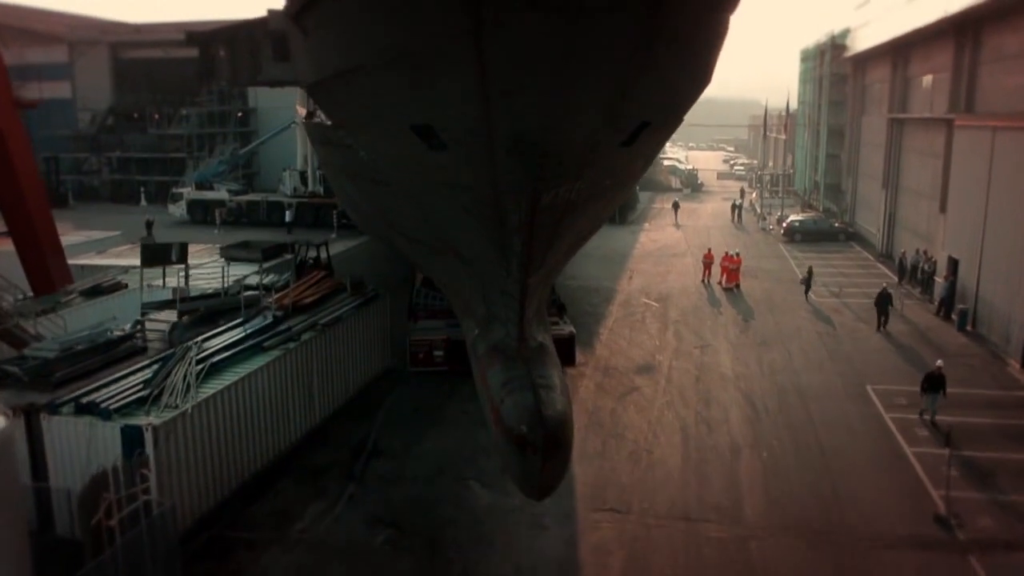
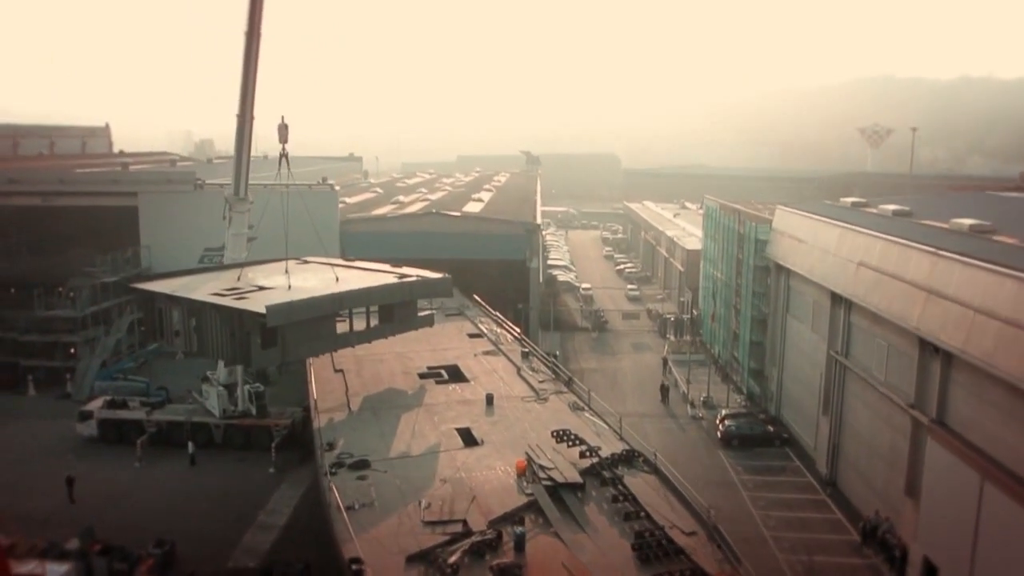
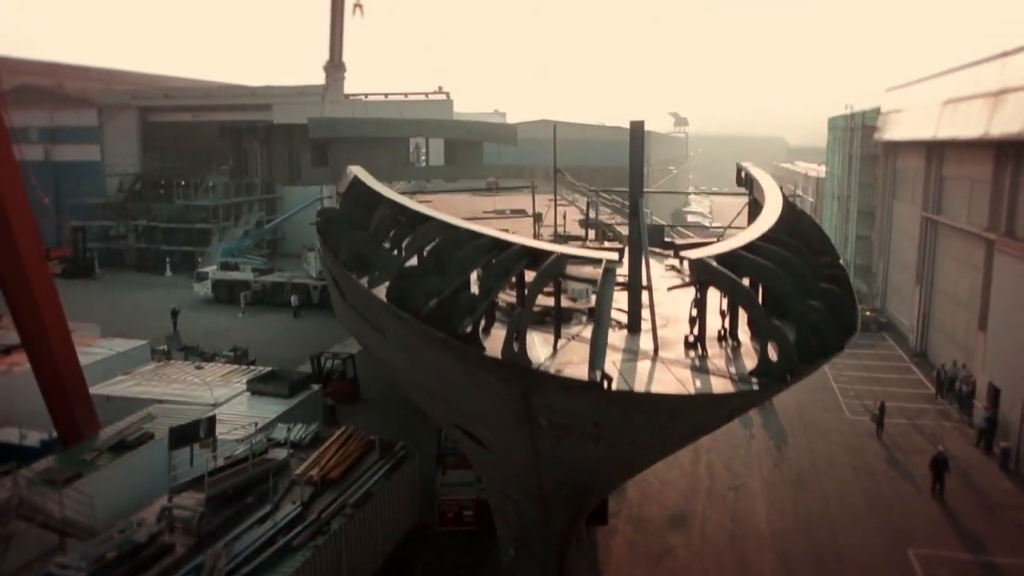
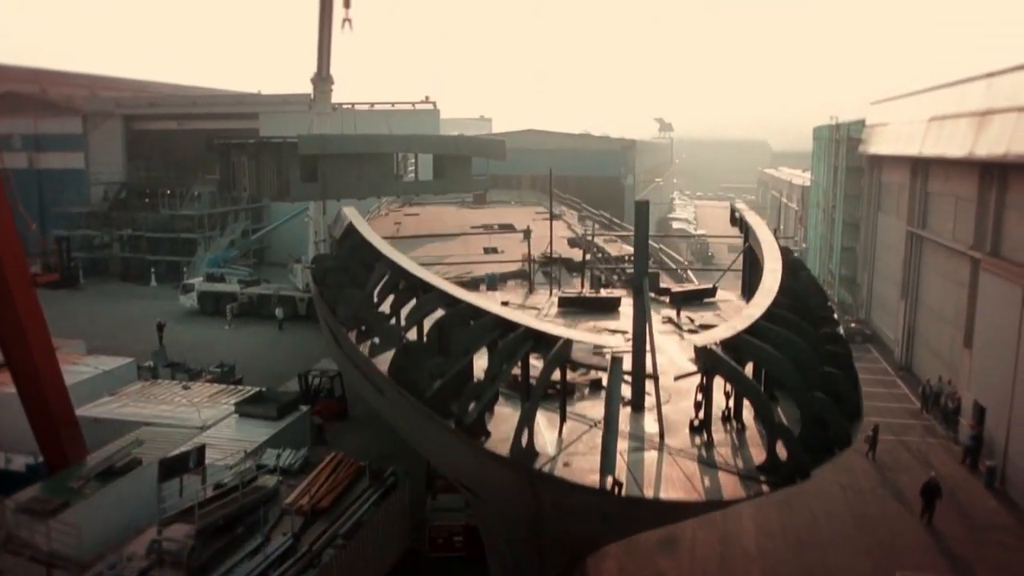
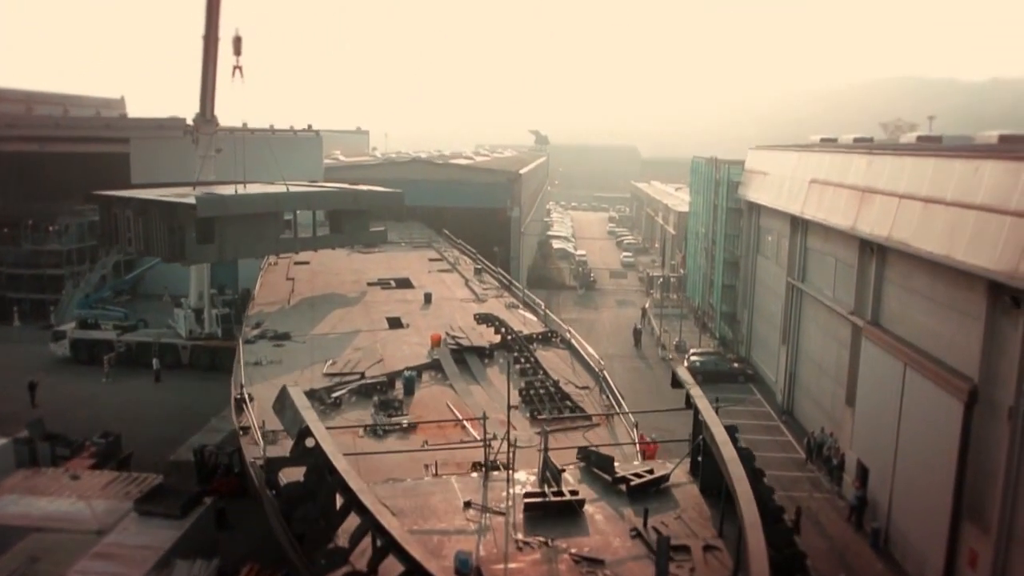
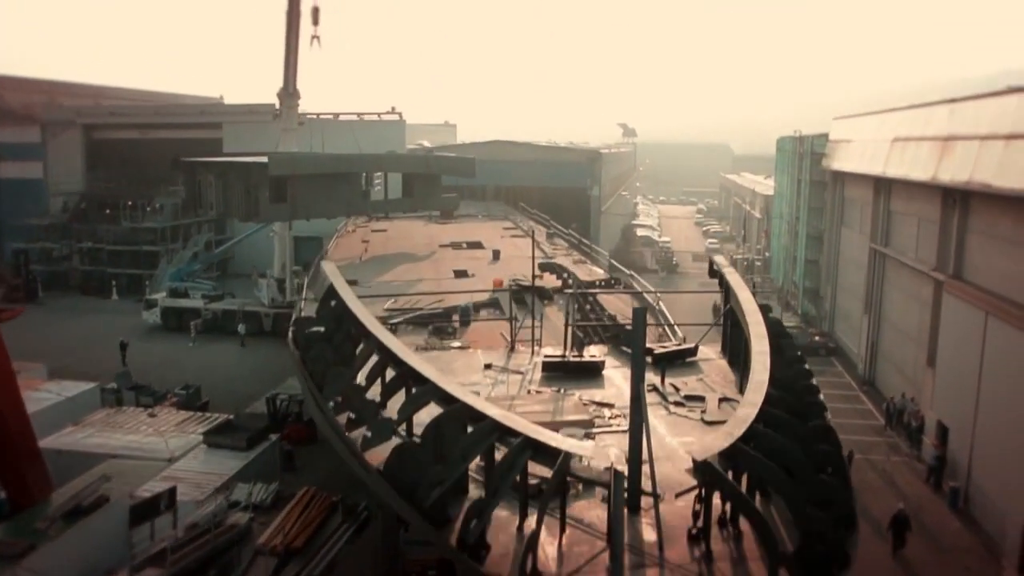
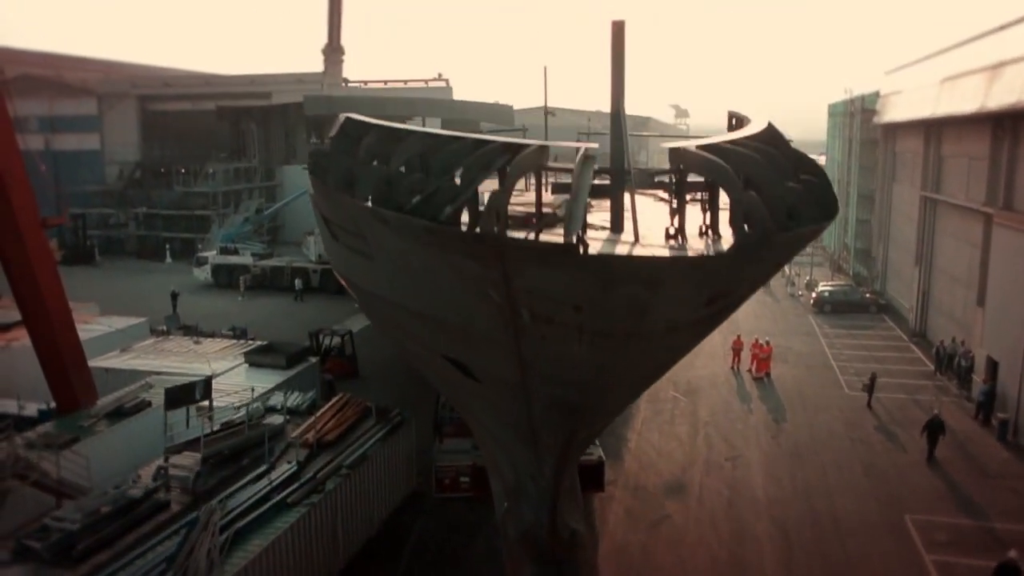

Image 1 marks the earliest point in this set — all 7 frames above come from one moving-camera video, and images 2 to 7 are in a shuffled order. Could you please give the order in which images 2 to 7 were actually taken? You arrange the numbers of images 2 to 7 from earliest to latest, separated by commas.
7, 3, 4, 6, 5, 2
